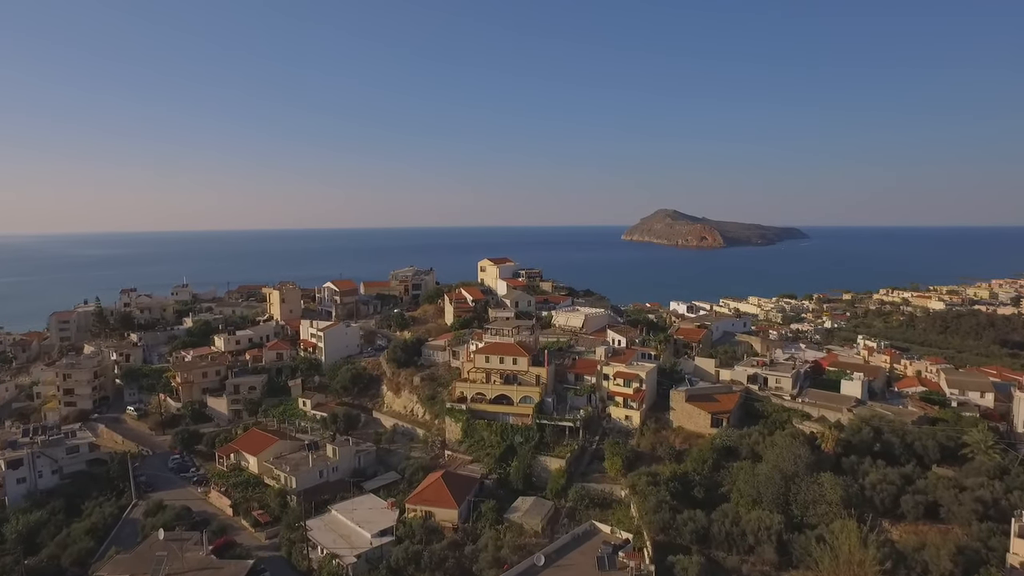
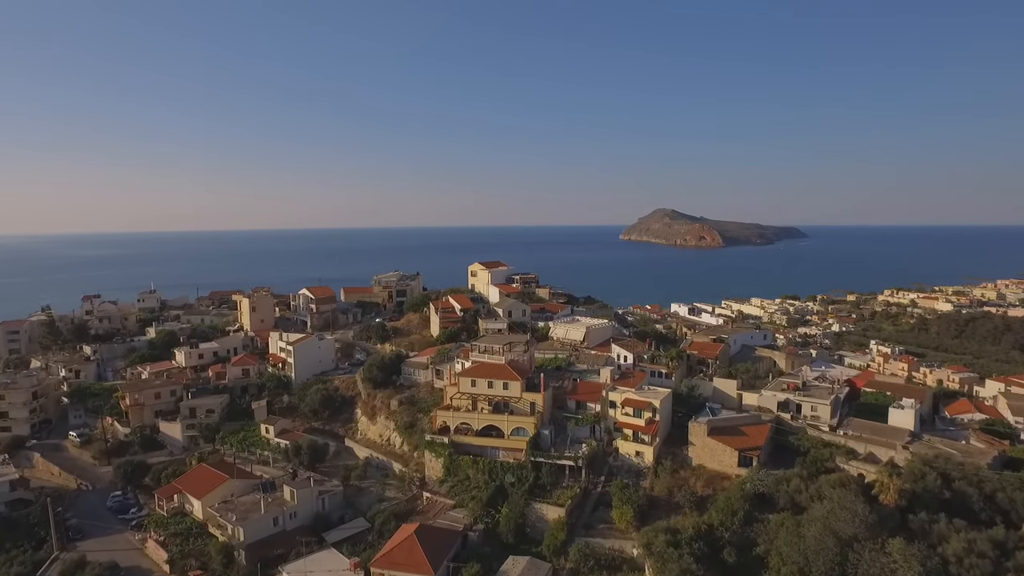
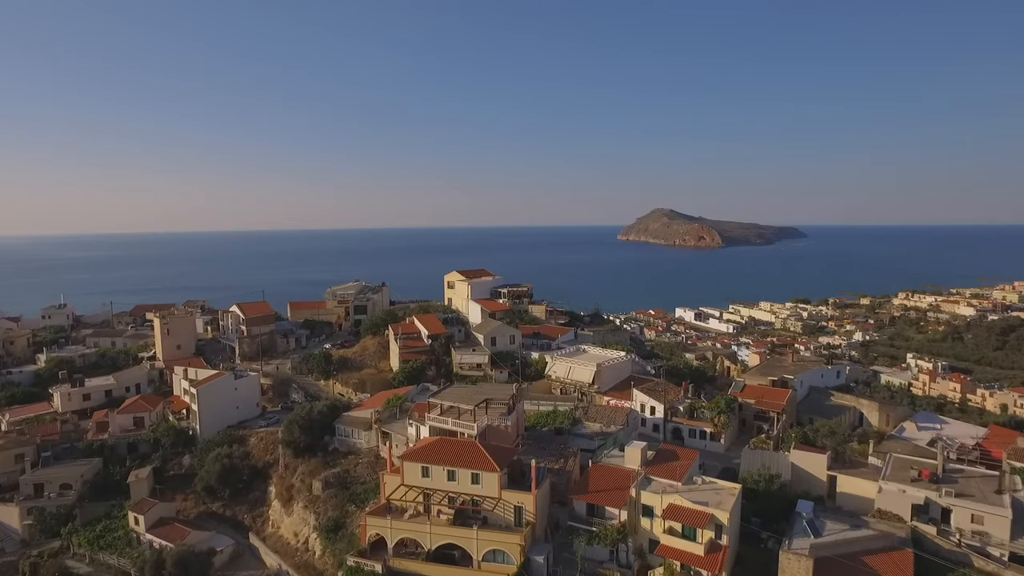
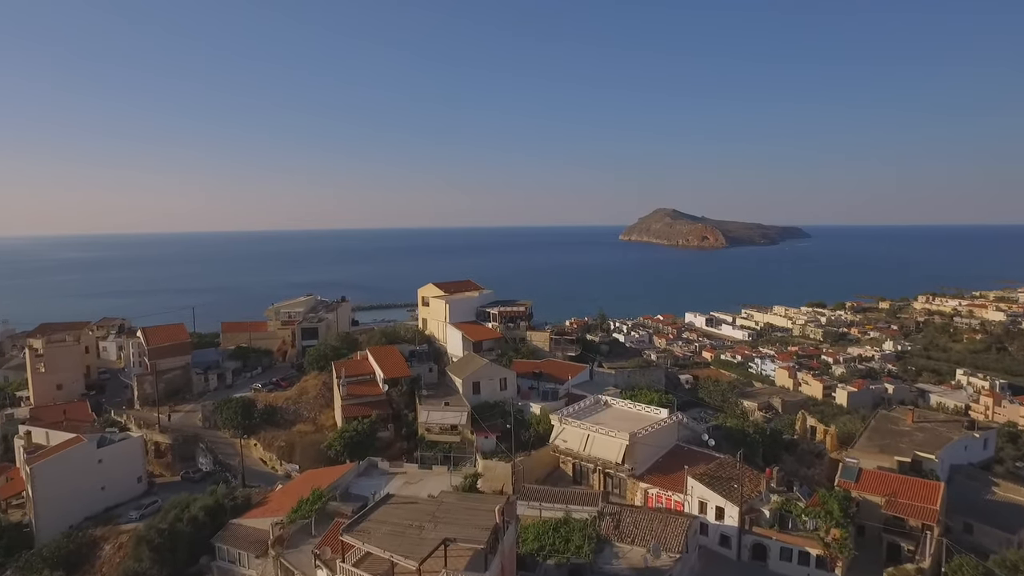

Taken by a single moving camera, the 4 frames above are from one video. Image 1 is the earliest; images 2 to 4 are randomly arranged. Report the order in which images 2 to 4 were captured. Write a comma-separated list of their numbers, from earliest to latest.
2, 3, 4
